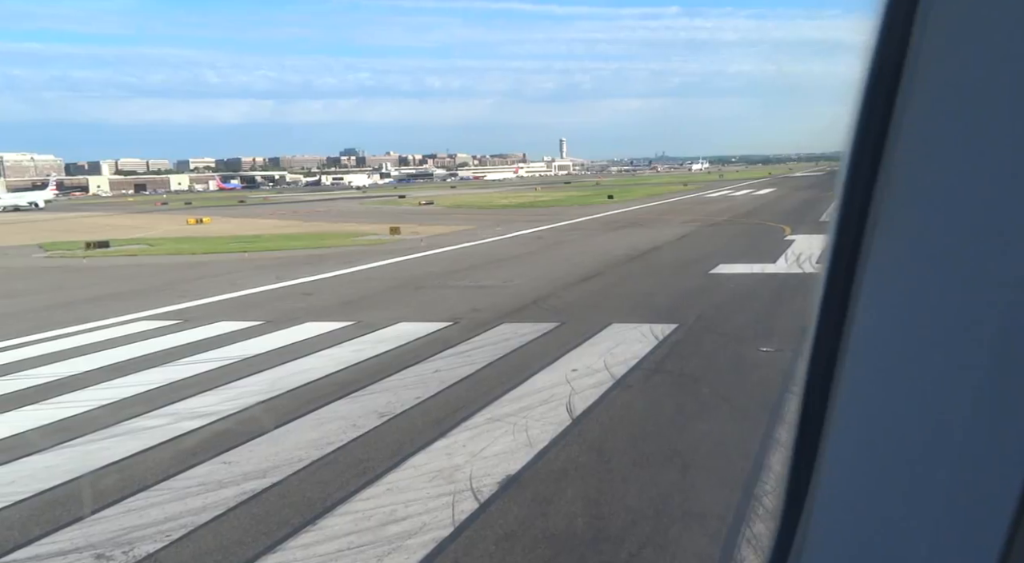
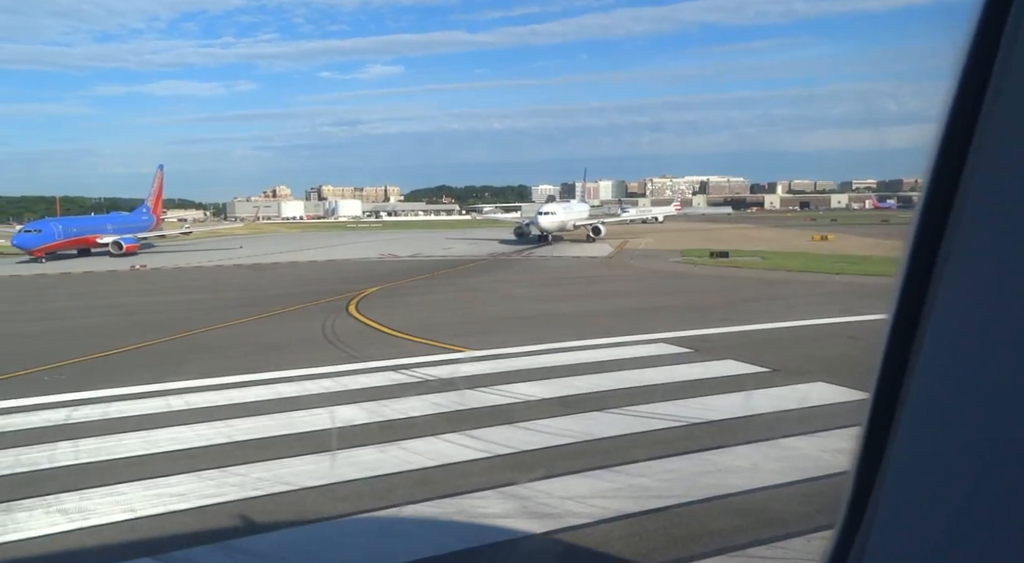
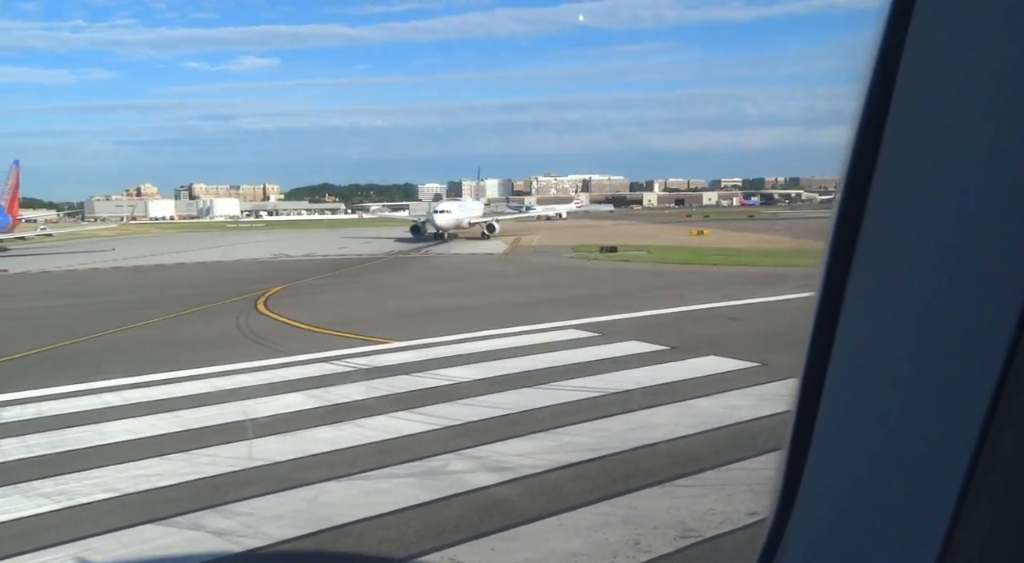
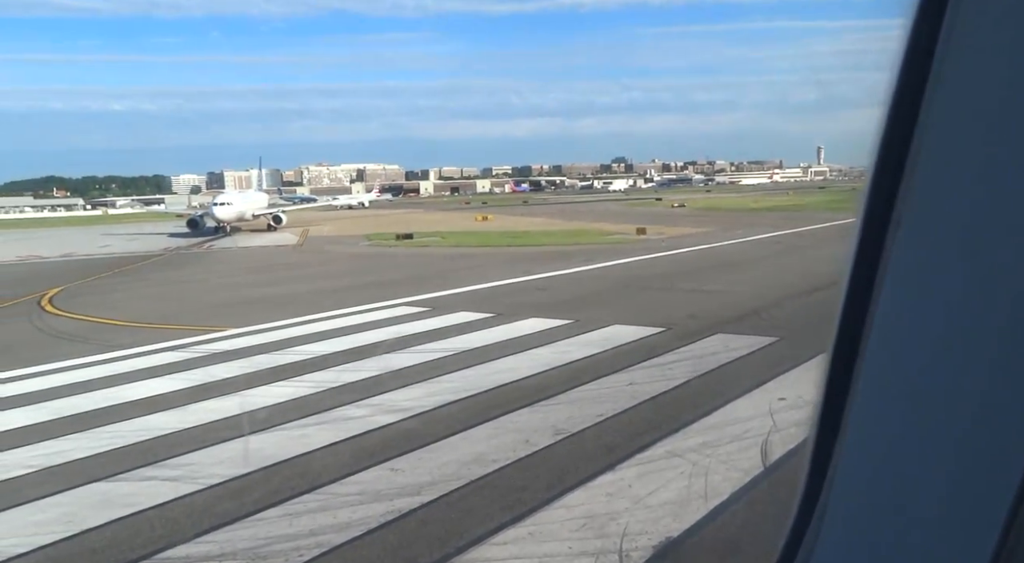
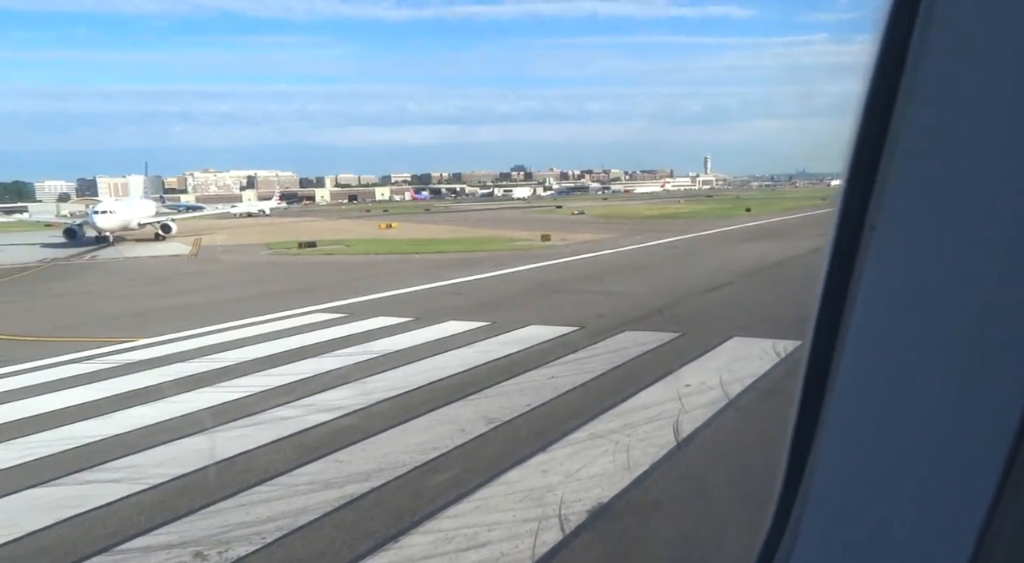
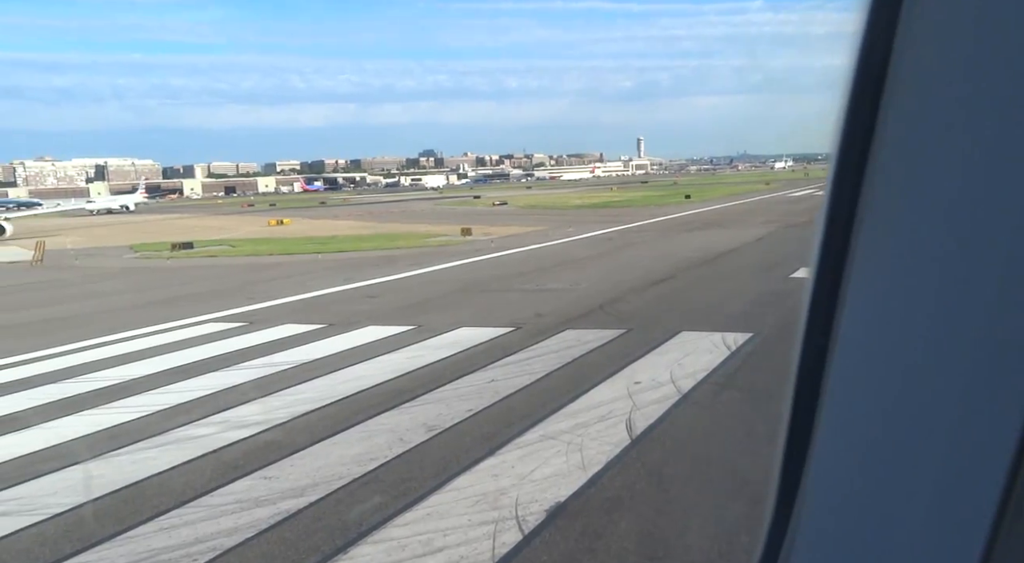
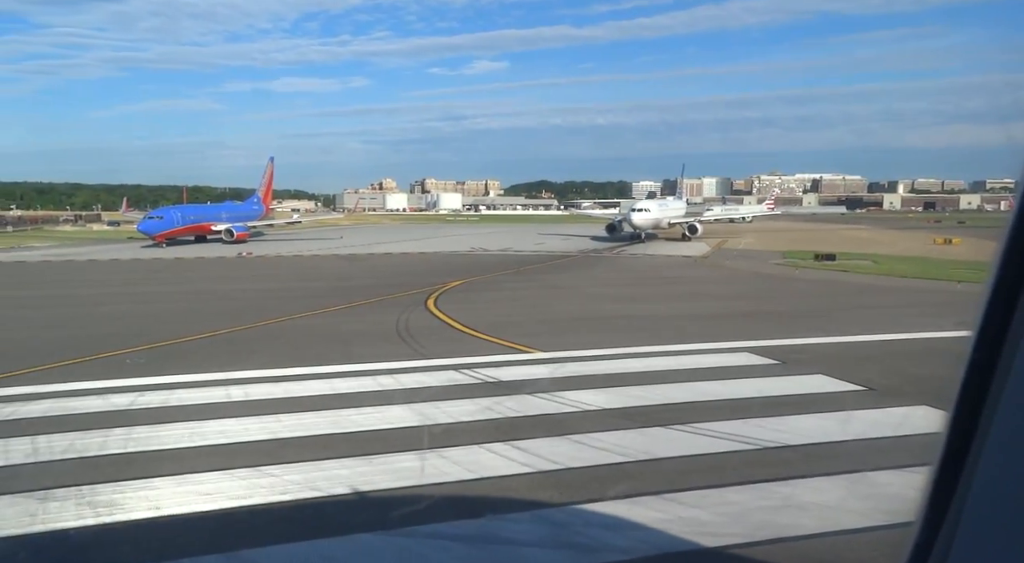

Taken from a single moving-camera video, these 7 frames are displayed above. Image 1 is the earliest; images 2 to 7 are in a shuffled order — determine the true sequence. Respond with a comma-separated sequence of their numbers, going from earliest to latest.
6, 5, 4, 3, 2, 7
